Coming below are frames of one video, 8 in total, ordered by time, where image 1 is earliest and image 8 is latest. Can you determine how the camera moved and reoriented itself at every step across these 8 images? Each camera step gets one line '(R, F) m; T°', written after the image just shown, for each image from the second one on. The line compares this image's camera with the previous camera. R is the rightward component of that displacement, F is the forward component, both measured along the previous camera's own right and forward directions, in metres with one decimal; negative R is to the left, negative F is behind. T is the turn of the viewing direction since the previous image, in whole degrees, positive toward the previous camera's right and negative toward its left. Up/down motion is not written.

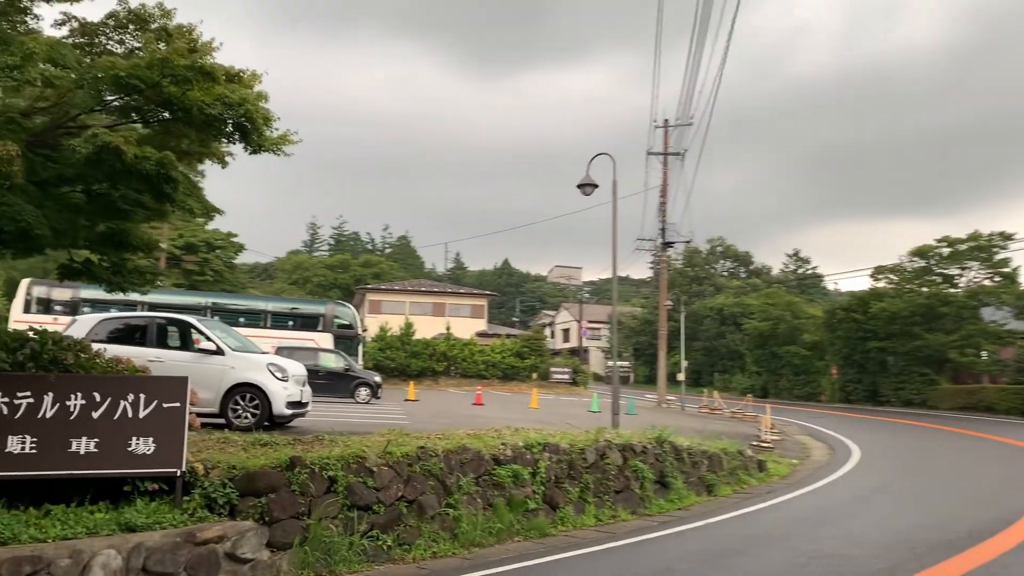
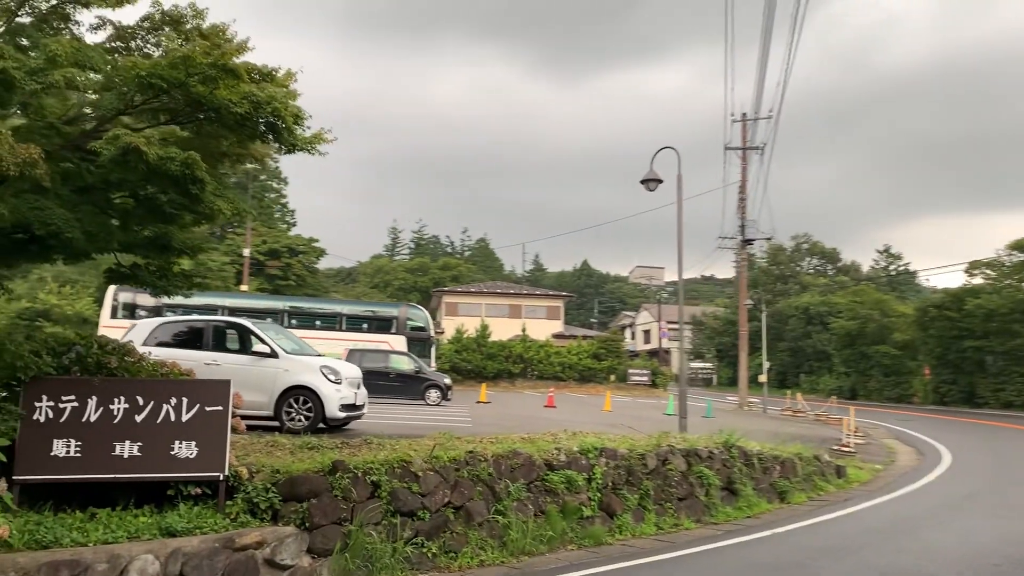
(+0.3, +0.3) m; -5°
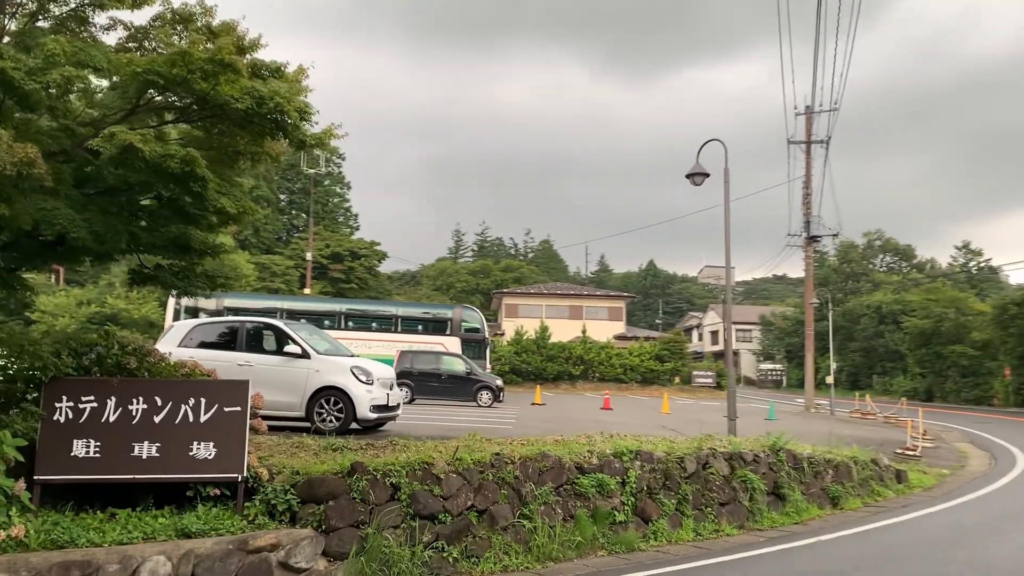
(+0.4, +0.2) m; -4°
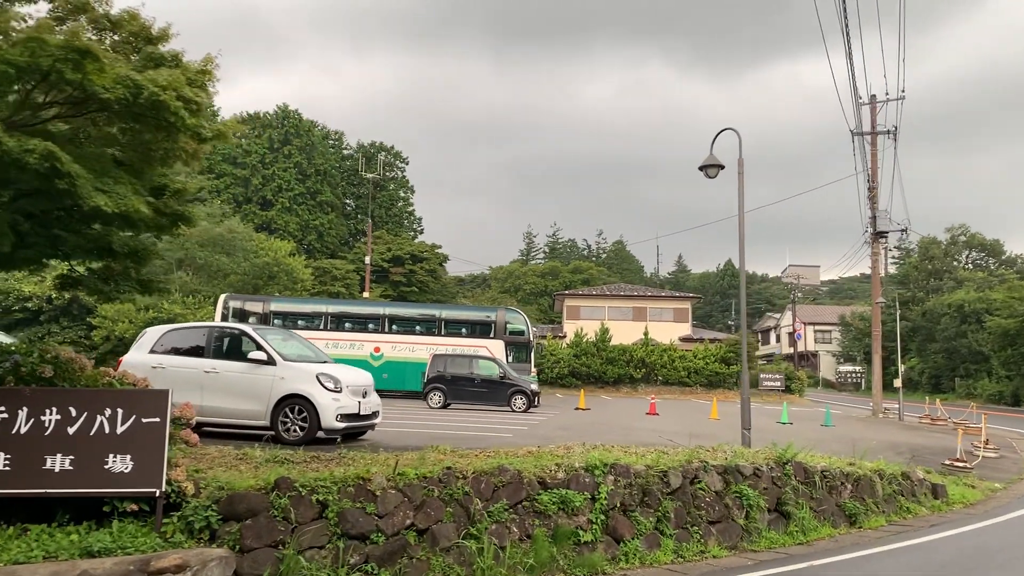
(+1.0, +0.6) m; -5°
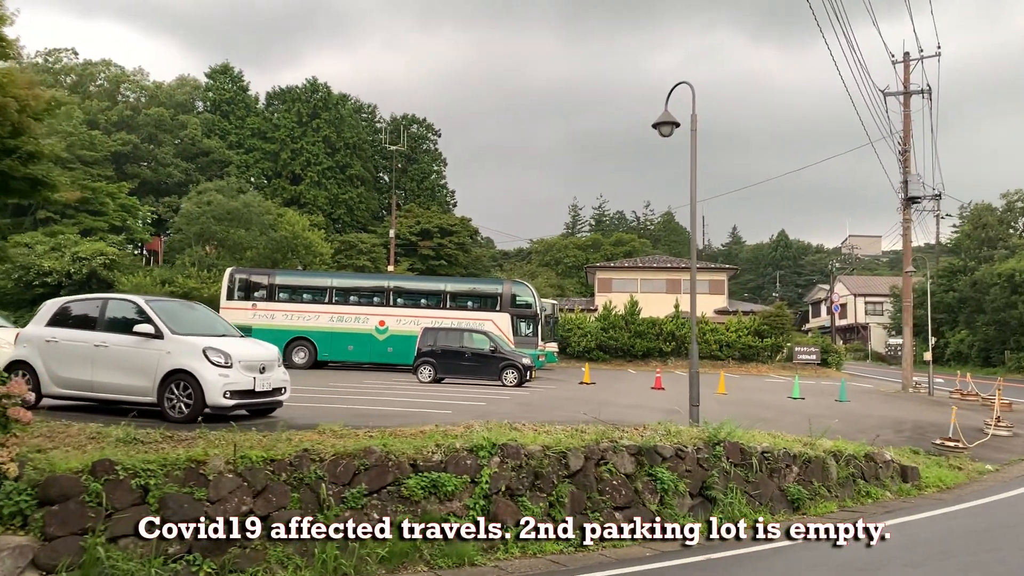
(+1.4, +0.7) m; -4°
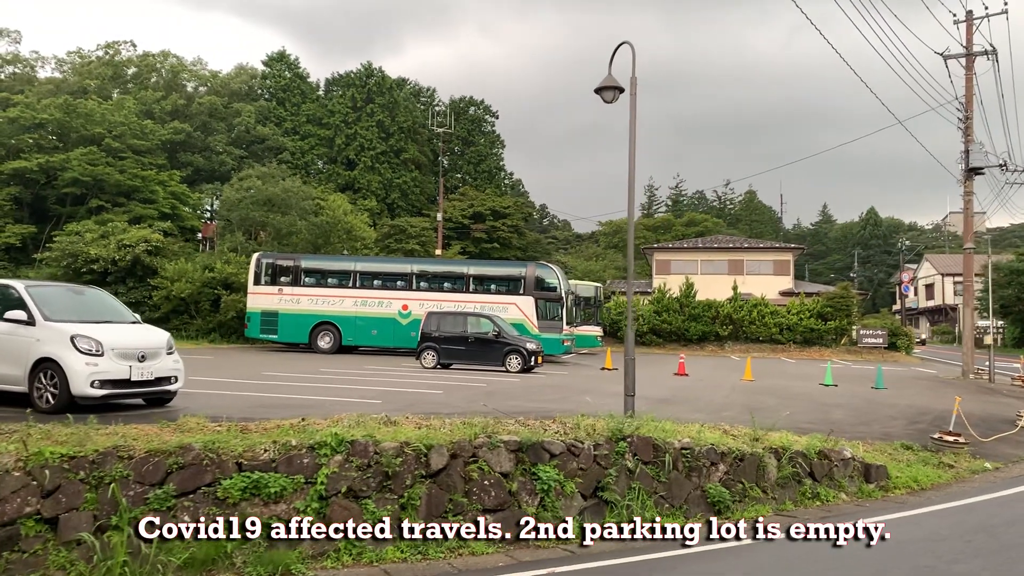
(+1.8, +0.8) m; -6°
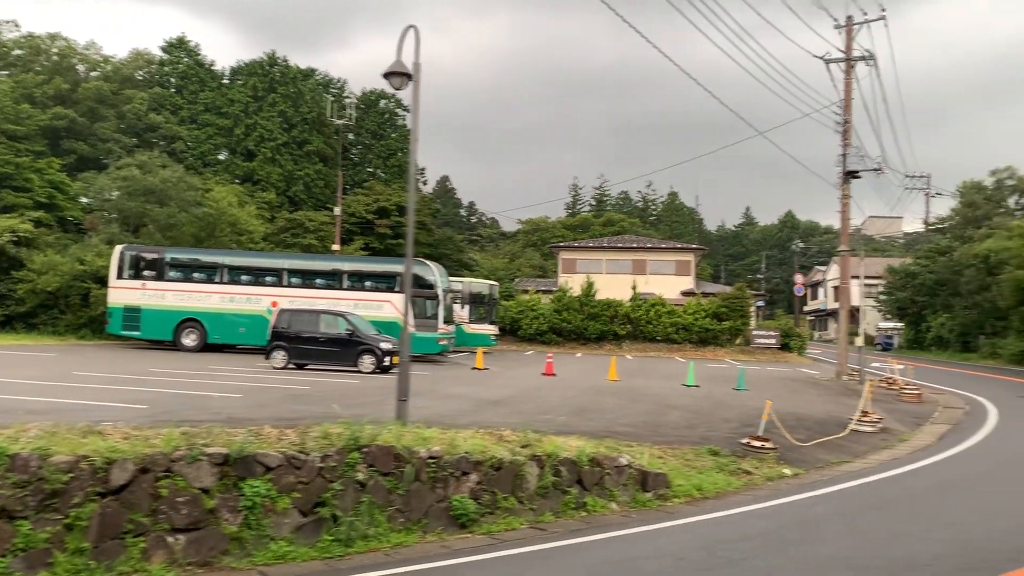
(+1.7, +0.5) m; +4°
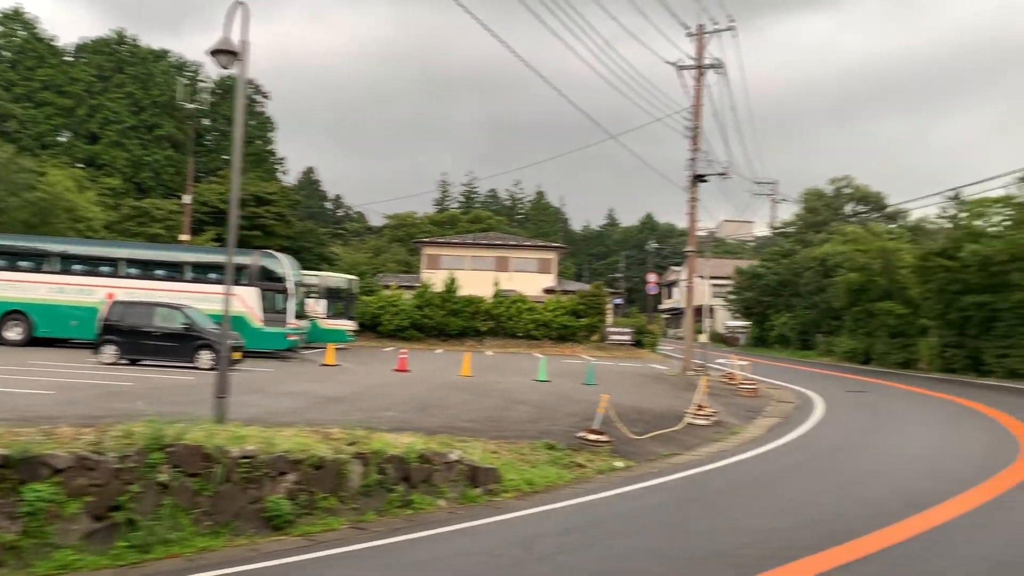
(+0.4, +0.1) m; +8°
